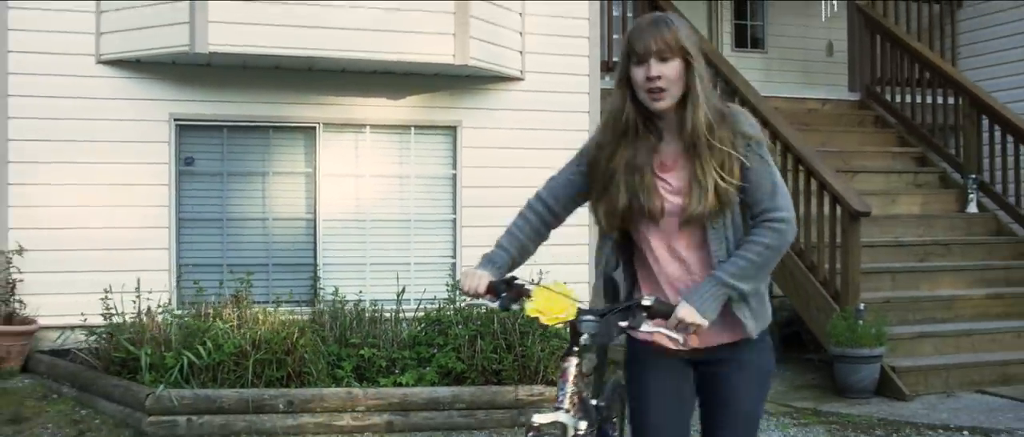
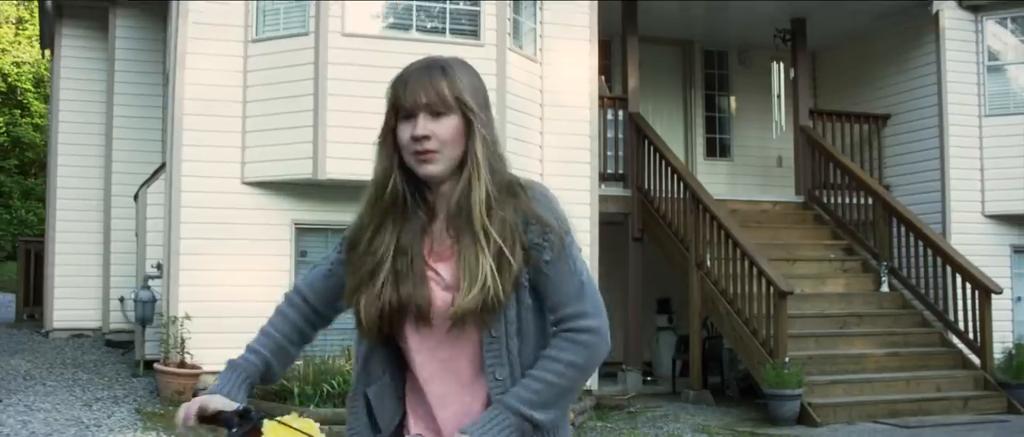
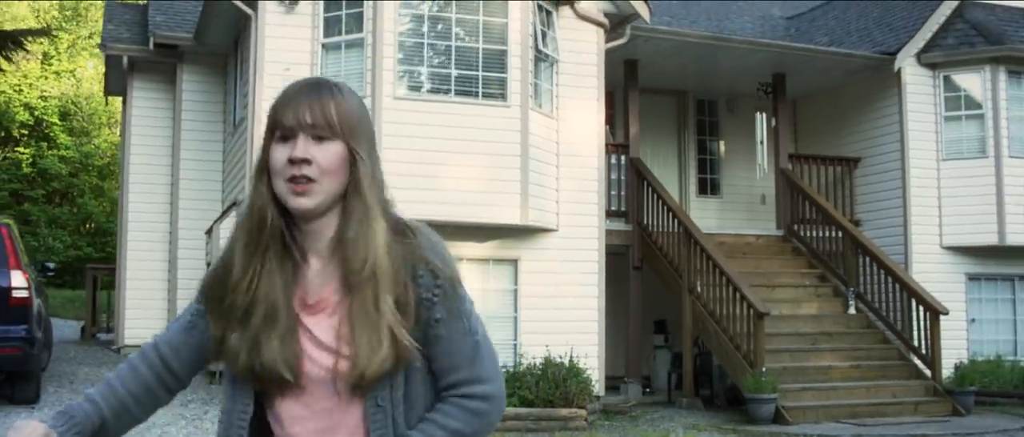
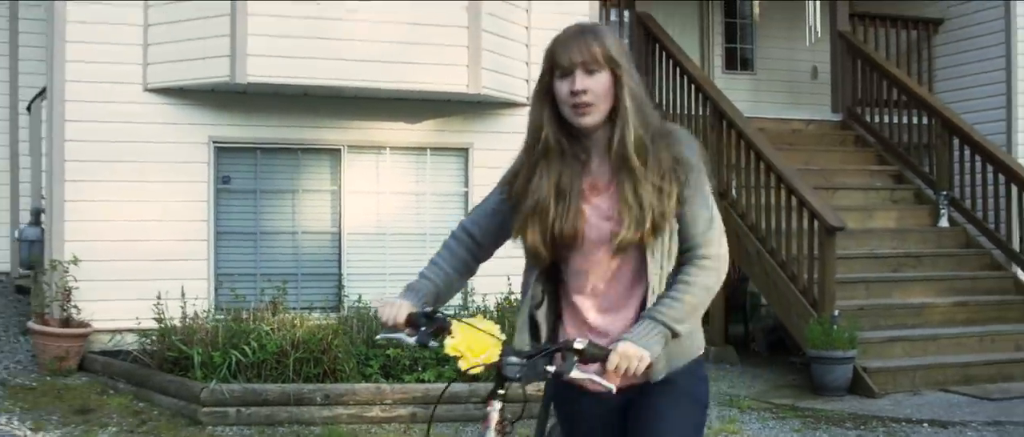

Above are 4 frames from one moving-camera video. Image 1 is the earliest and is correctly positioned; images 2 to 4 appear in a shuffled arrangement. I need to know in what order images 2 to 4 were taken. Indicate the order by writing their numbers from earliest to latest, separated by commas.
4, 2, 3
